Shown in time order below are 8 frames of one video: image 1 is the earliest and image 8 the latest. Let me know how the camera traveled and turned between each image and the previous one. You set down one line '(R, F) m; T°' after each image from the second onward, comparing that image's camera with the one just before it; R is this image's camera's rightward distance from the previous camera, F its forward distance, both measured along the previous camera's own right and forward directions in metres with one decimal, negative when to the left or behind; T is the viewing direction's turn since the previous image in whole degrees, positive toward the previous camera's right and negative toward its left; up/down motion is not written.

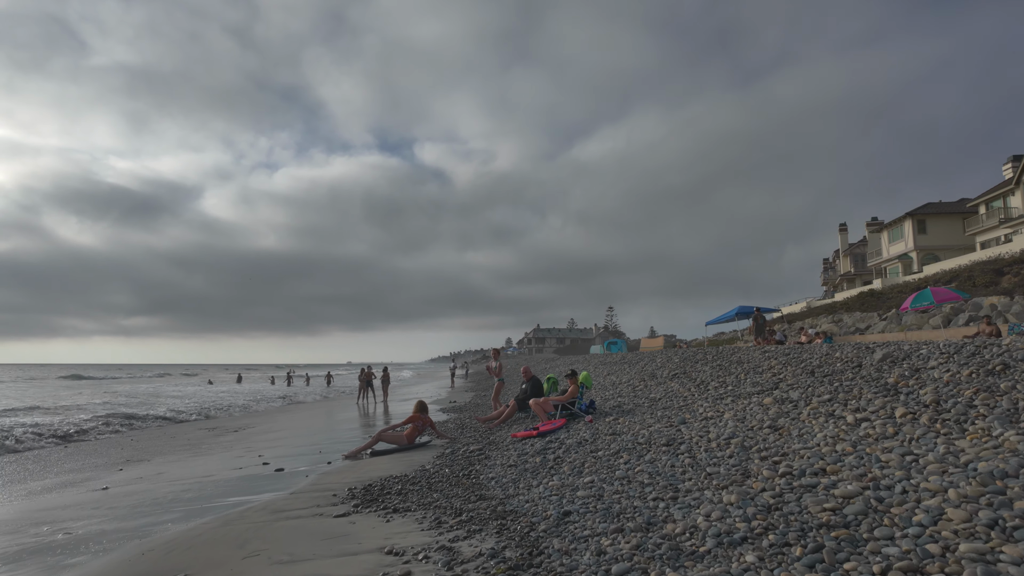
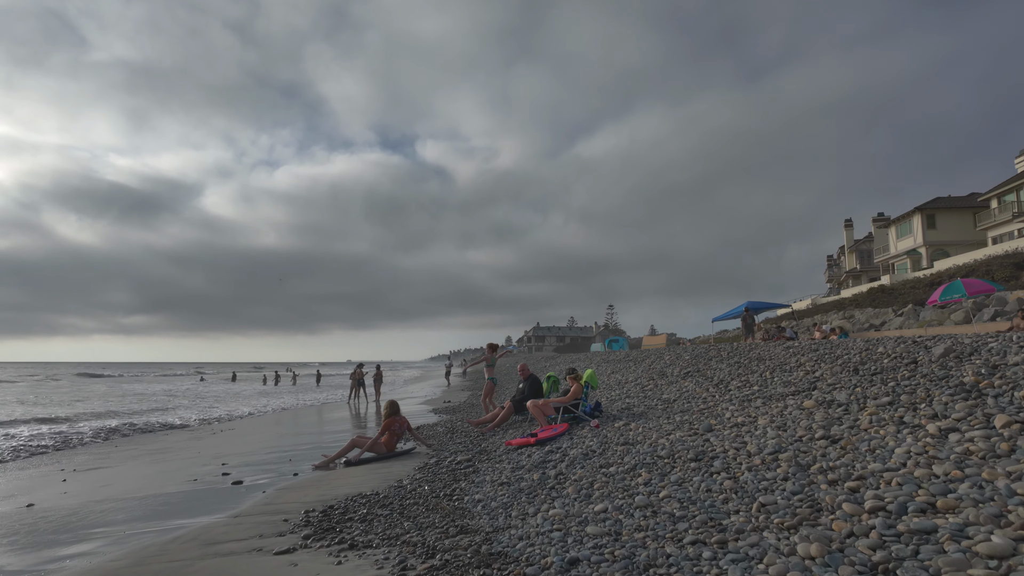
(+0.1, +1.4) m; 0°
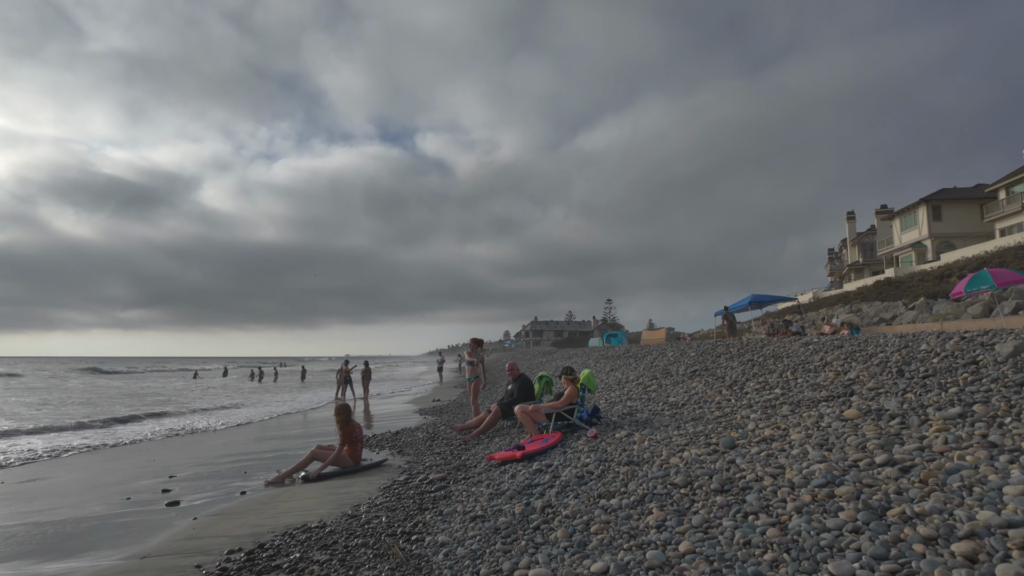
(+0.2, +1.3) m; 0°
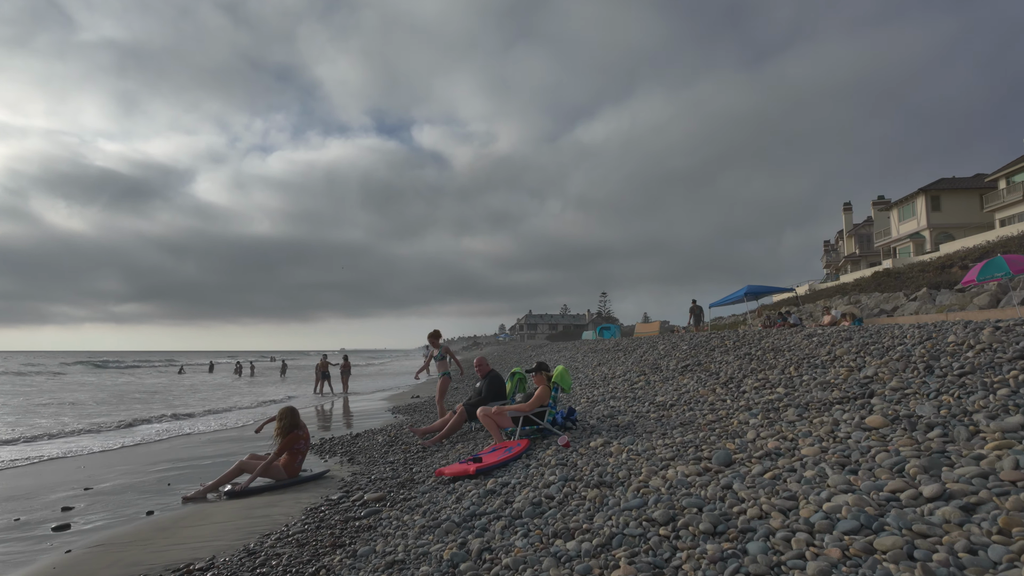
(+0.4, +1.2) m; 0°
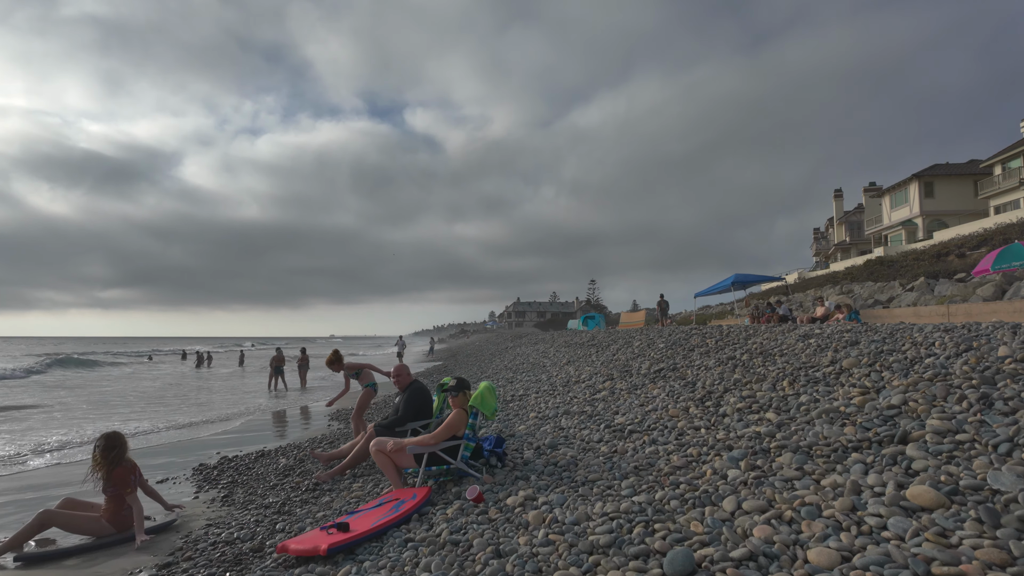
(+0.8, +1.9) m; +1°
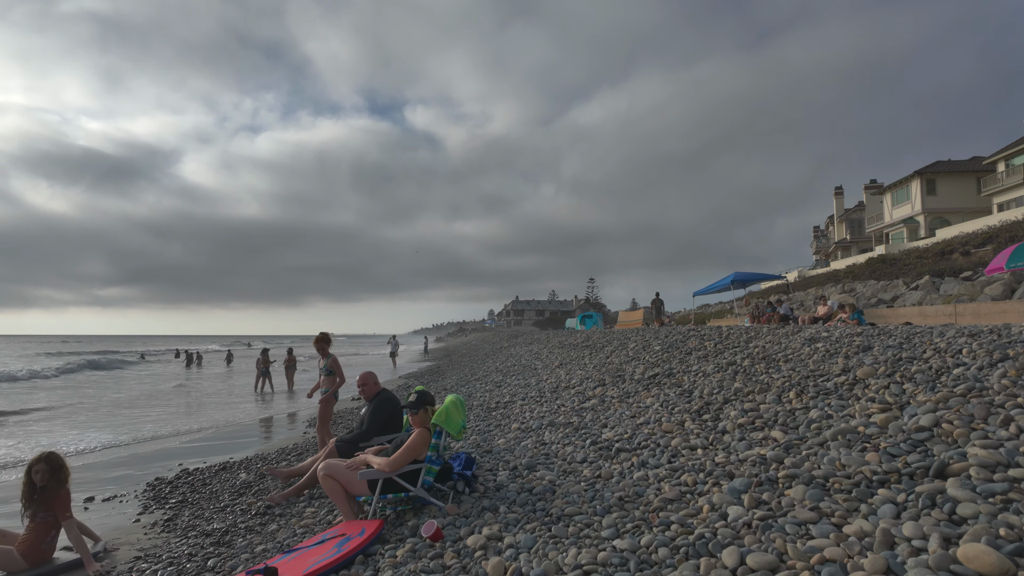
(+0.3, +0.7) m; 0°
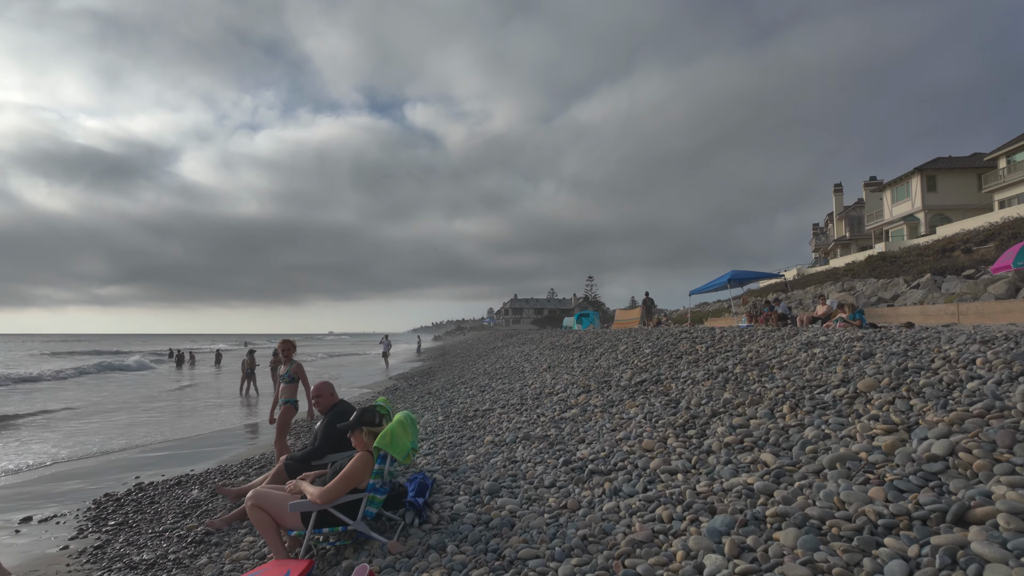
(+0.3, +0.6) m; 0°
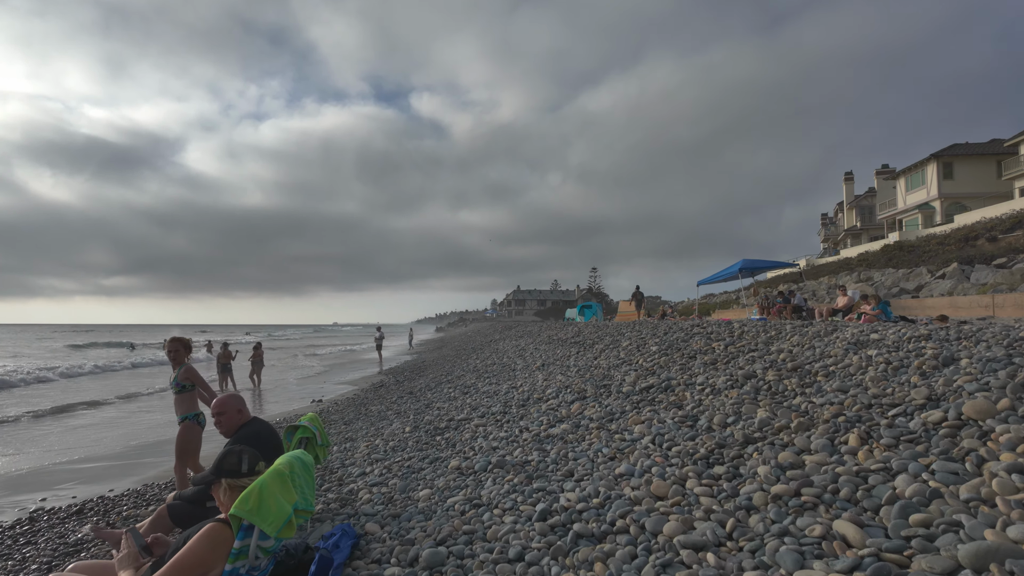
(+0.3, +1.6) m; 0°
